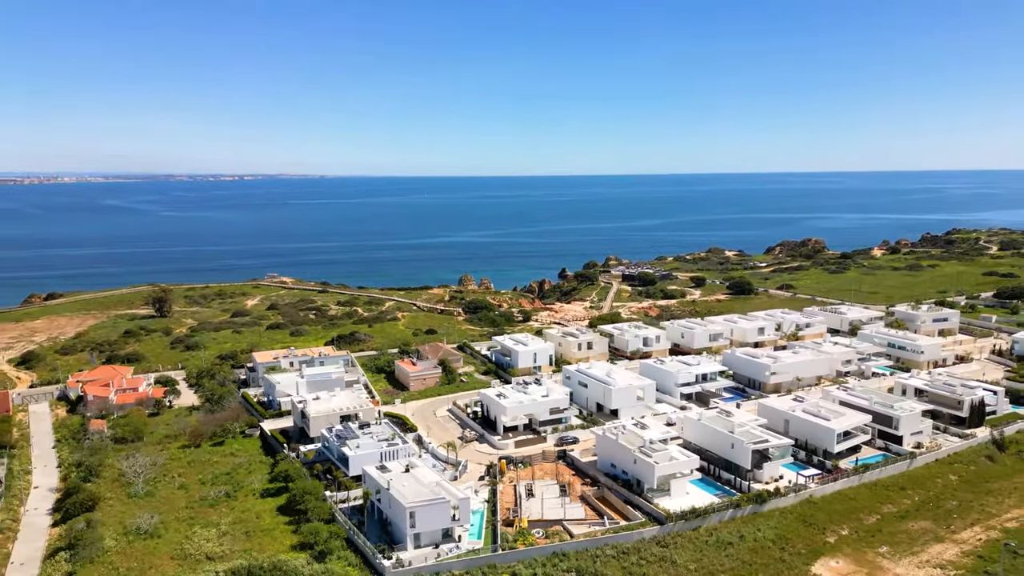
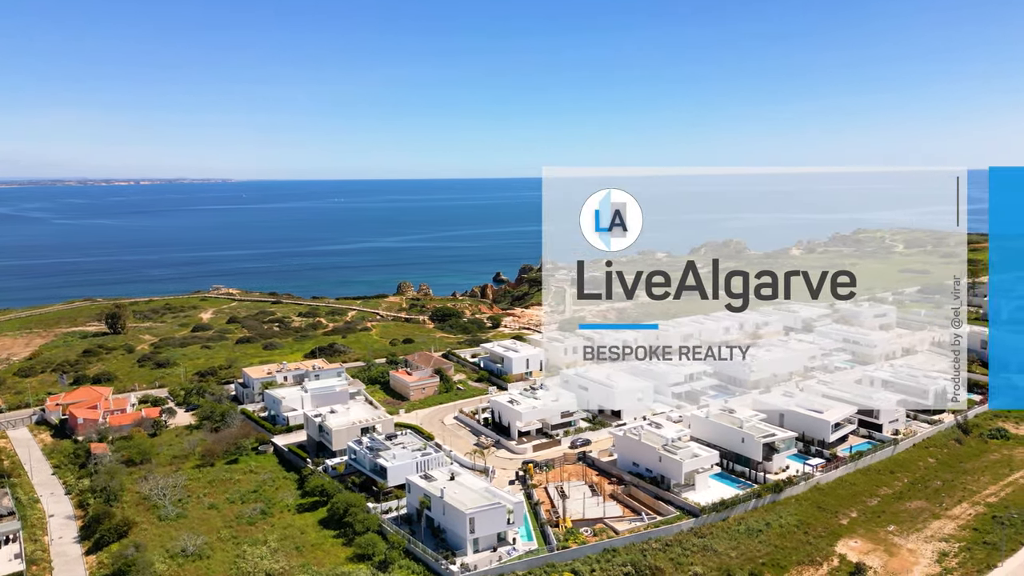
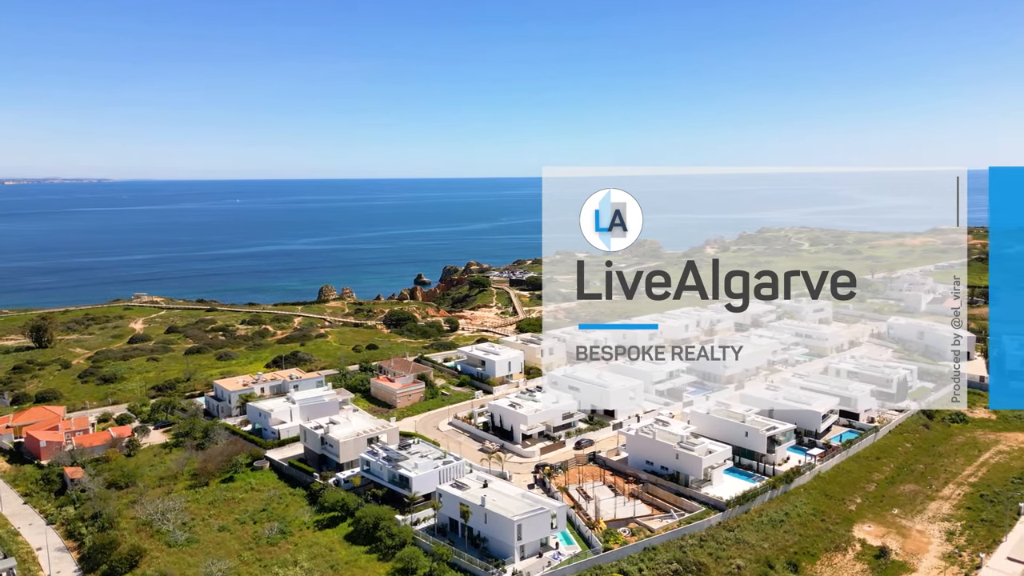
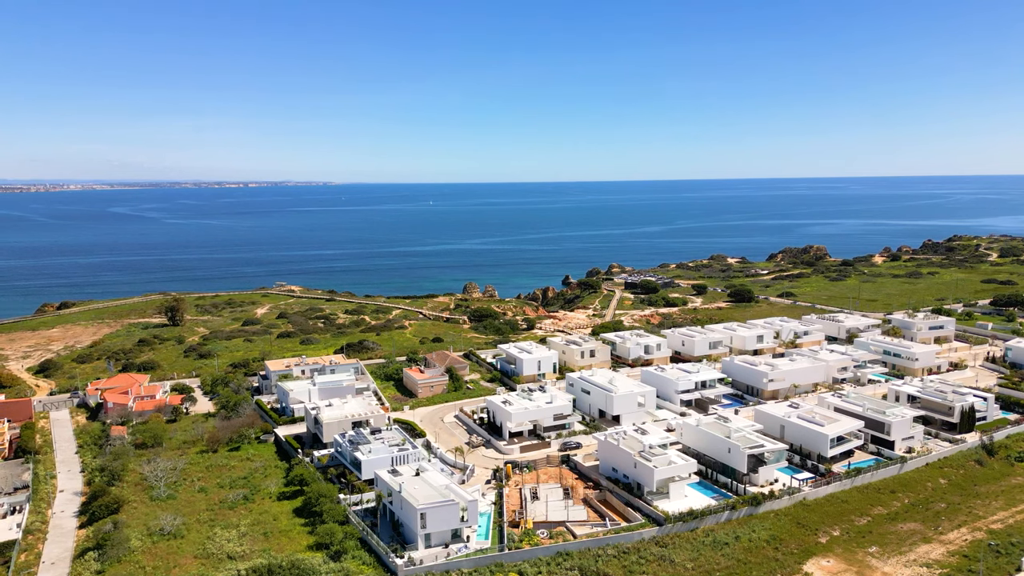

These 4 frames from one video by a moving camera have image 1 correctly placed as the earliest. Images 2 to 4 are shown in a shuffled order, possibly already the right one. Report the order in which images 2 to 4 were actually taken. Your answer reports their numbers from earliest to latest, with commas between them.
4, 2, 3
